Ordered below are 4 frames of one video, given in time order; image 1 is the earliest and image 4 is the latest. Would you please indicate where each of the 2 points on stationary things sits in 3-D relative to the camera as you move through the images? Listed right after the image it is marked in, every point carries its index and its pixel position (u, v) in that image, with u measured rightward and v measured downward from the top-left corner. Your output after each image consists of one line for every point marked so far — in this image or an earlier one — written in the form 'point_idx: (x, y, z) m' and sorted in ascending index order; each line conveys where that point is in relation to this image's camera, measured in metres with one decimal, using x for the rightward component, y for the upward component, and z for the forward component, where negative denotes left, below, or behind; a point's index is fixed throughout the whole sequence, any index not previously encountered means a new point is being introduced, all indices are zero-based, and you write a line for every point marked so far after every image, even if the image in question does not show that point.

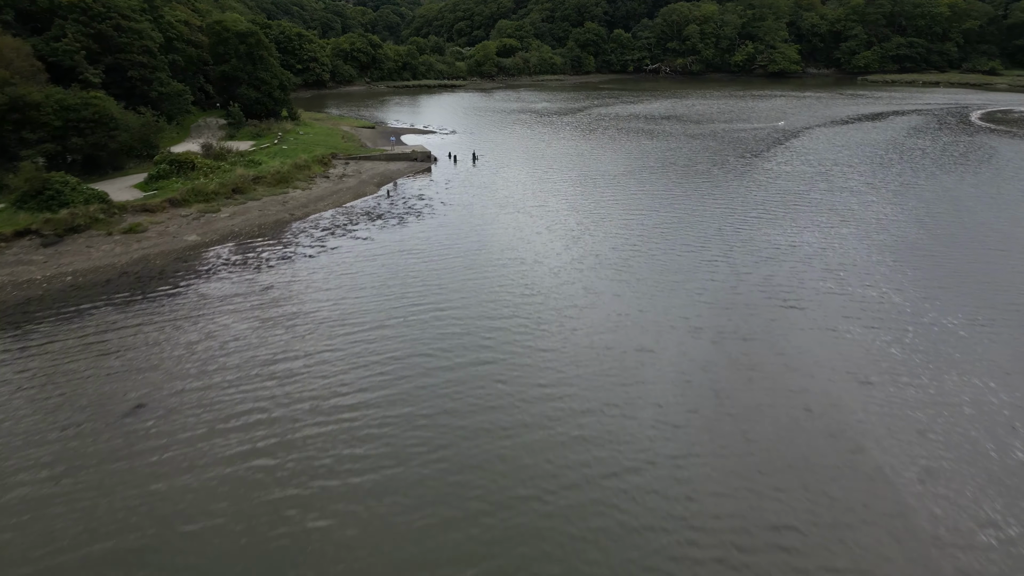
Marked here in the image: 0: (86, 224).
0: (-14.6, +2.2, +19.0) m
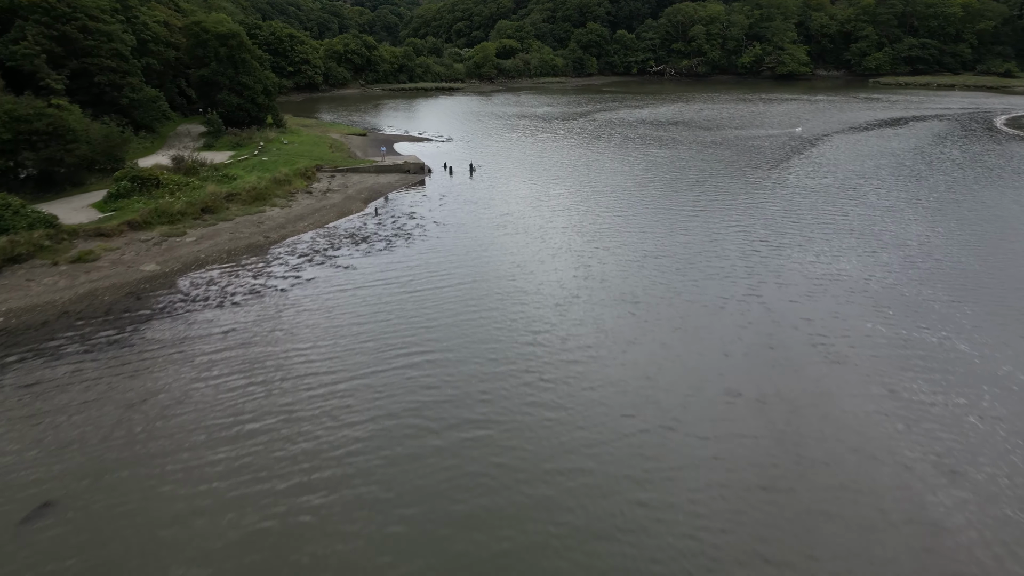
0: (-14.6, +1.1, +16.8) m
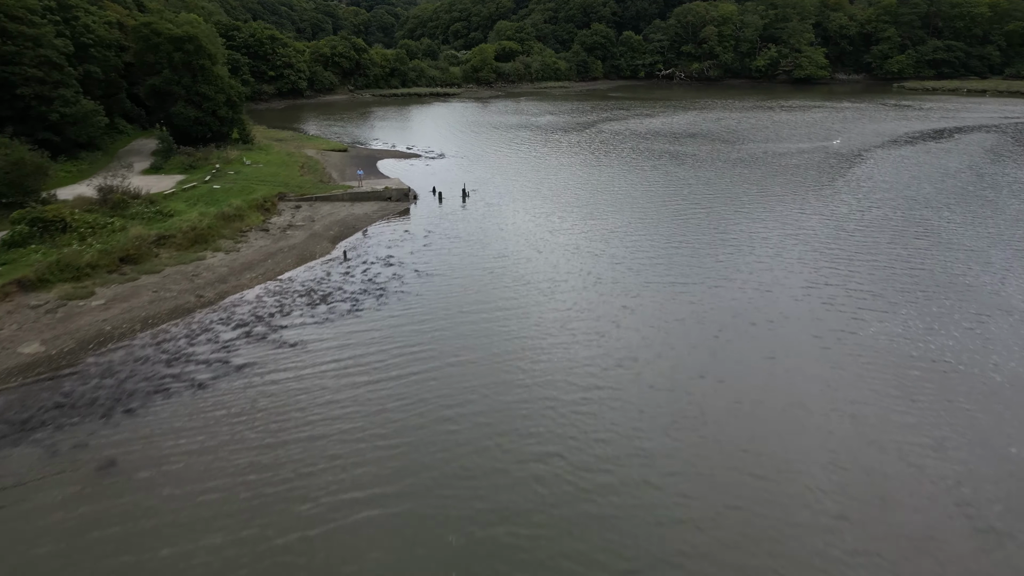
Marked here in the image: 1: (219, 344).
0: (-14.7, -1.0, +12.5) m
1: (-7.4, -1.4, +13.9) m
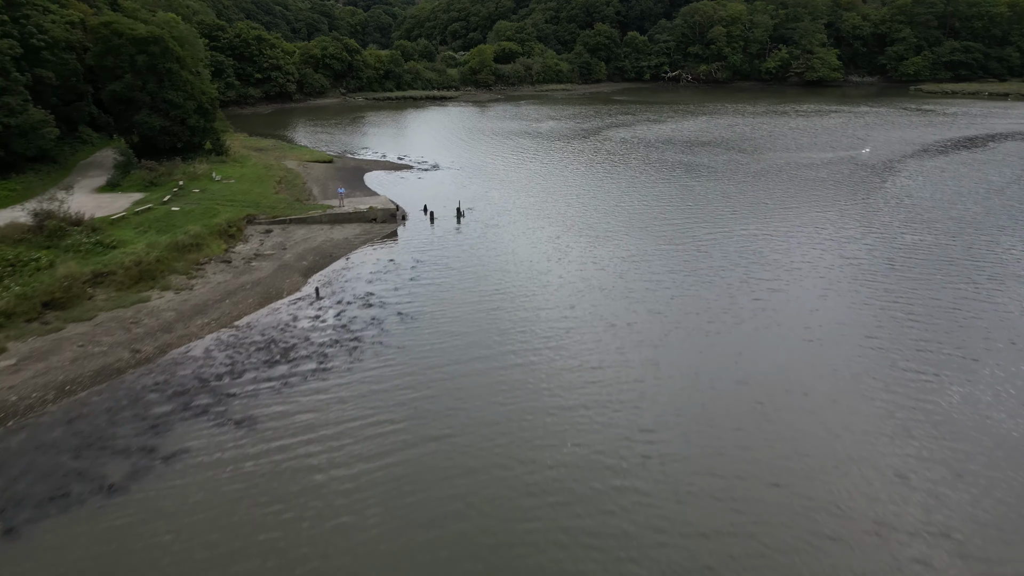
0: (-14.7, -2.2, +9.8) m
1: (-7.4, -2.7, +11.2) m
